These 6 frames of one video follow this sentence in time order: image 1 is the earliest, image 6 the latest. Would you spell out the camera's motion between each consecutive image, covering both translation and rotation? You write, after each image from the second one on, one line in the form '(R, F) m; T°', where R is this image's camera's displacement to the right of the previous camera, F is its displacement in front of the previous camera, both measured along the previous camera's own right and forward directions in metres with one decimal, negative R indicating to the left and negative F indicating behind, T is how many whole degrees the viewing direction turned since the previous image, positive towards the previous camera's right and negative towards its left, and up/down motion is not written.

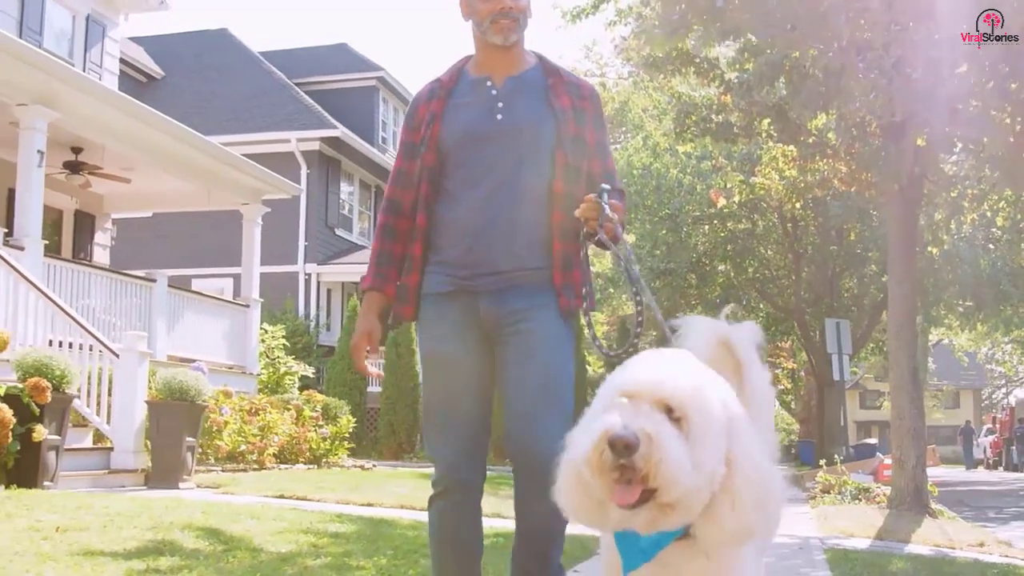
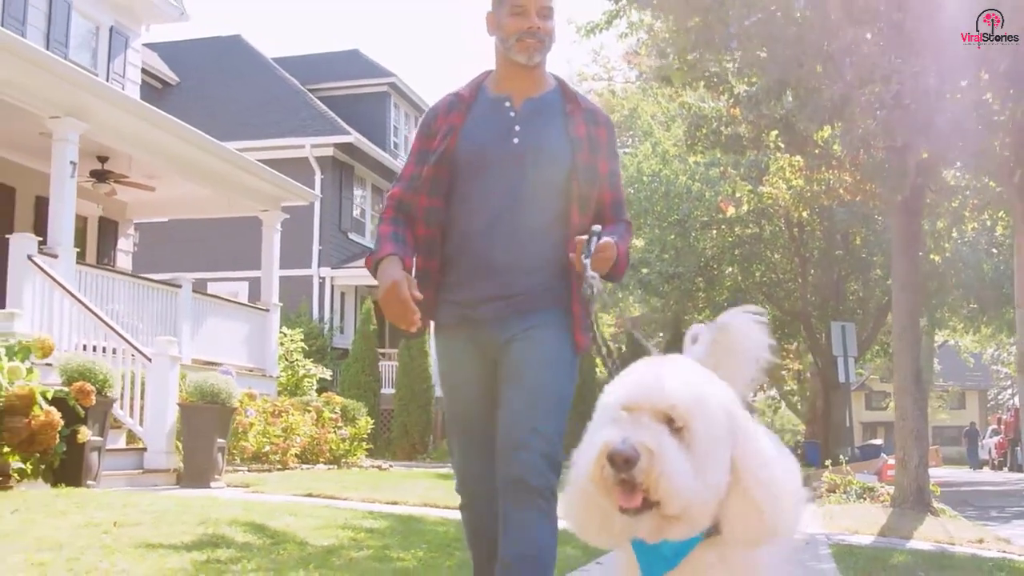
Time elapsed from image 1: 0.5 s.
(-0.1, -0.4) m; 0°
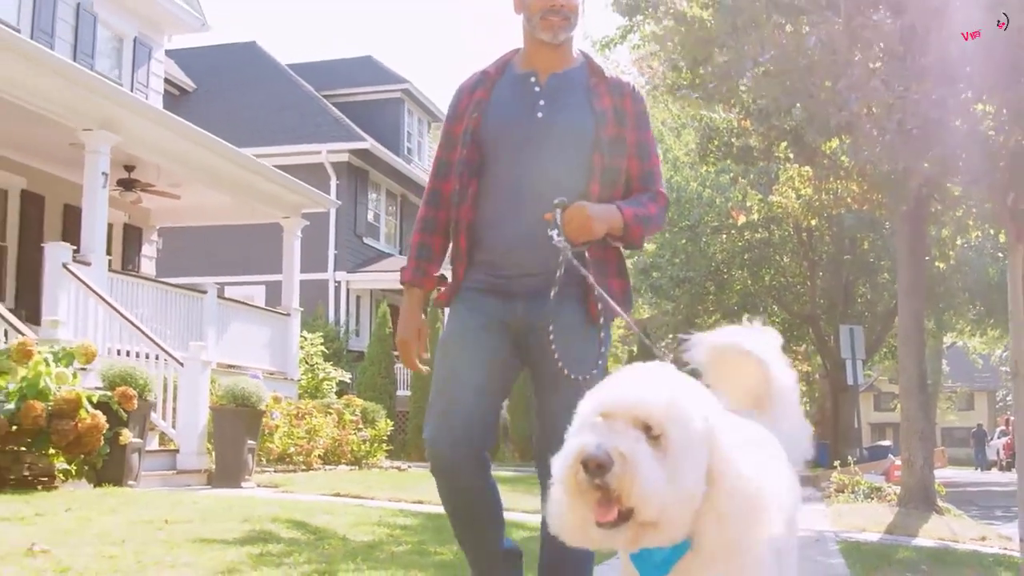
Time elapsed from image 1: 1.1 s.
(-0.1, -0.4) m; 0°
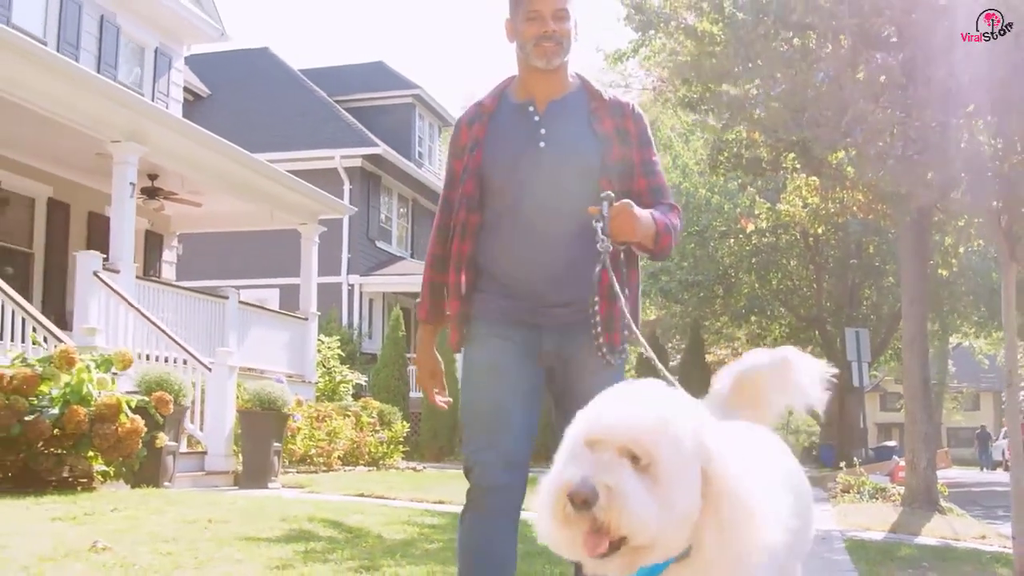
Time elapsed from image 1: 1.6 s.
(-0.1, -0.4) m; 0°
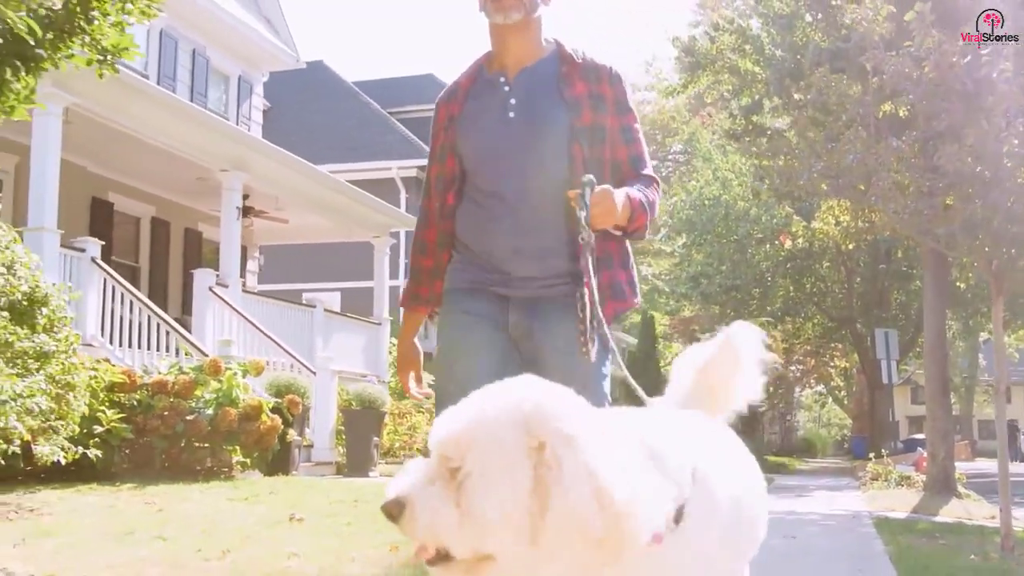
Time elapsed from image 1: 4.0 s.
(-0.3, -1.5) m; -1°
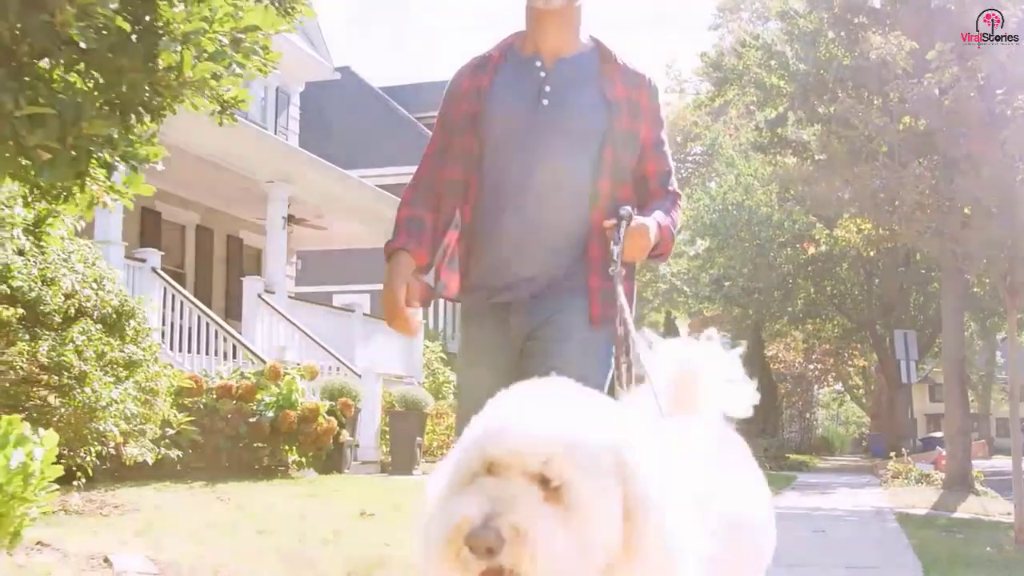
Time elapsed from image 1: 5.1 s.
(-0.2, -0.6) m; -1°
